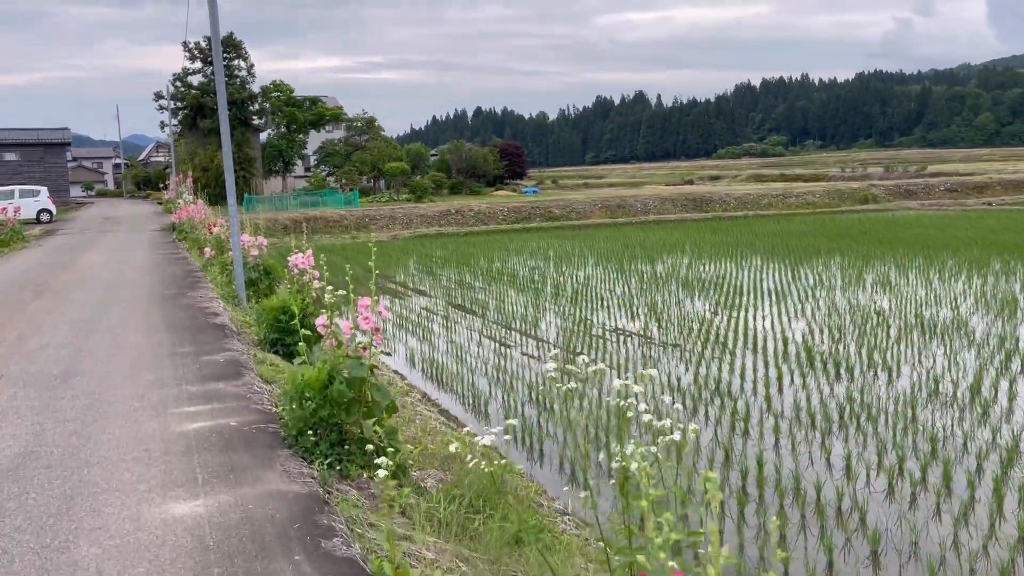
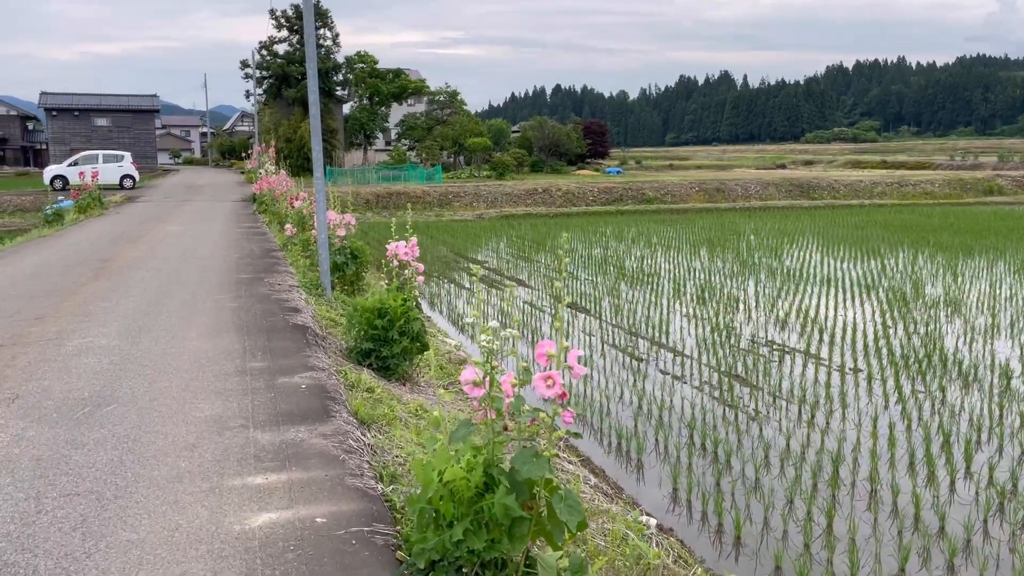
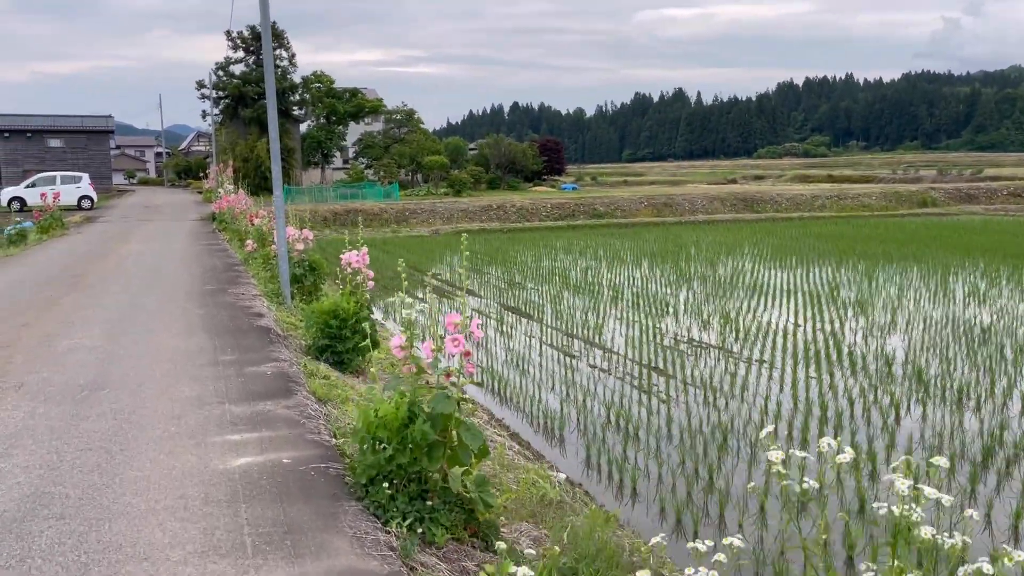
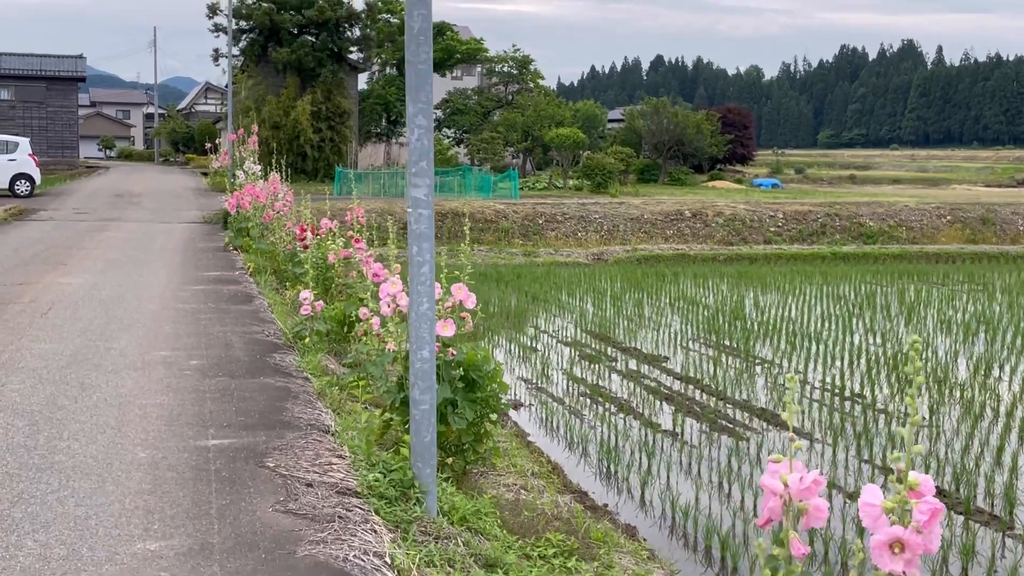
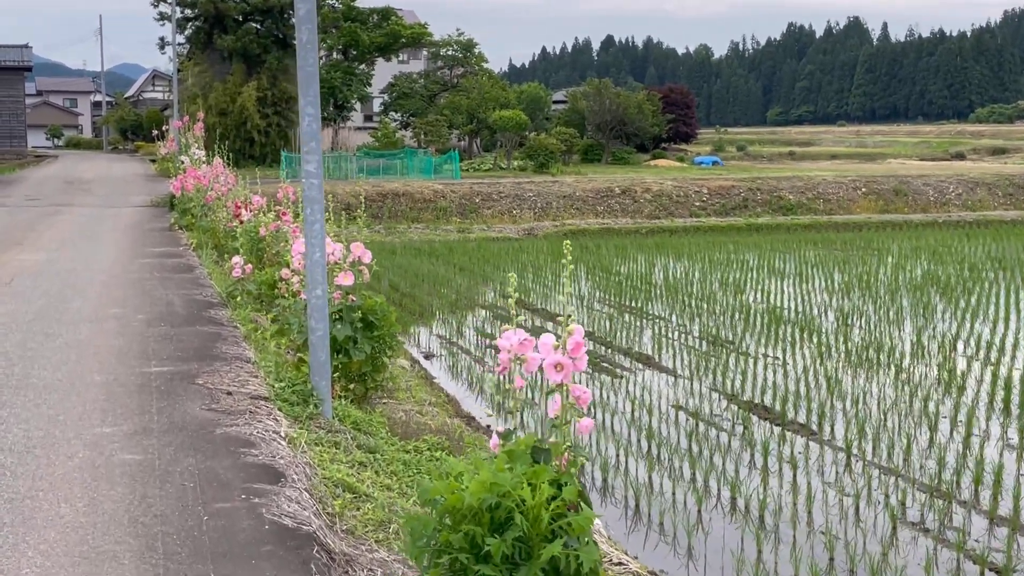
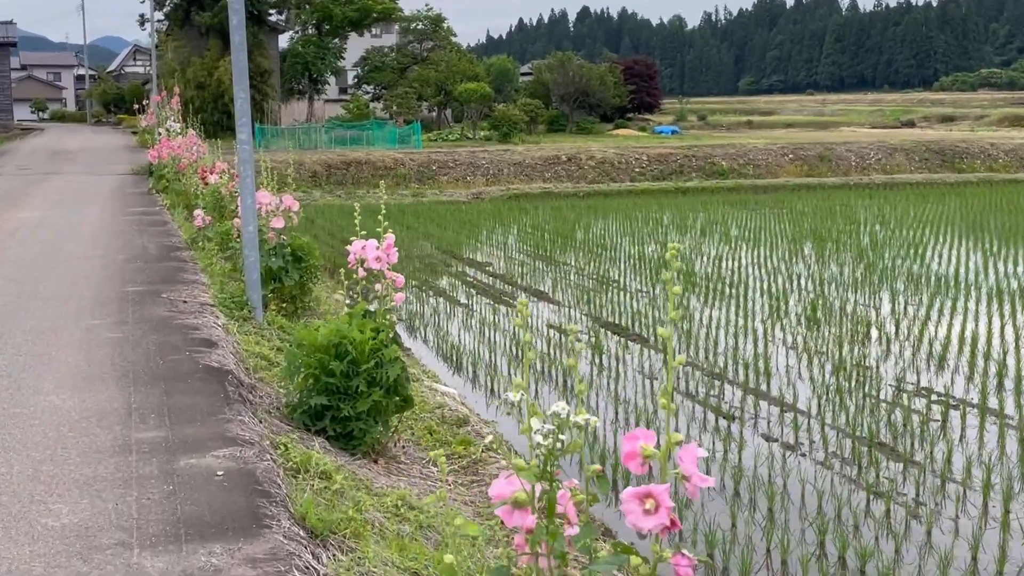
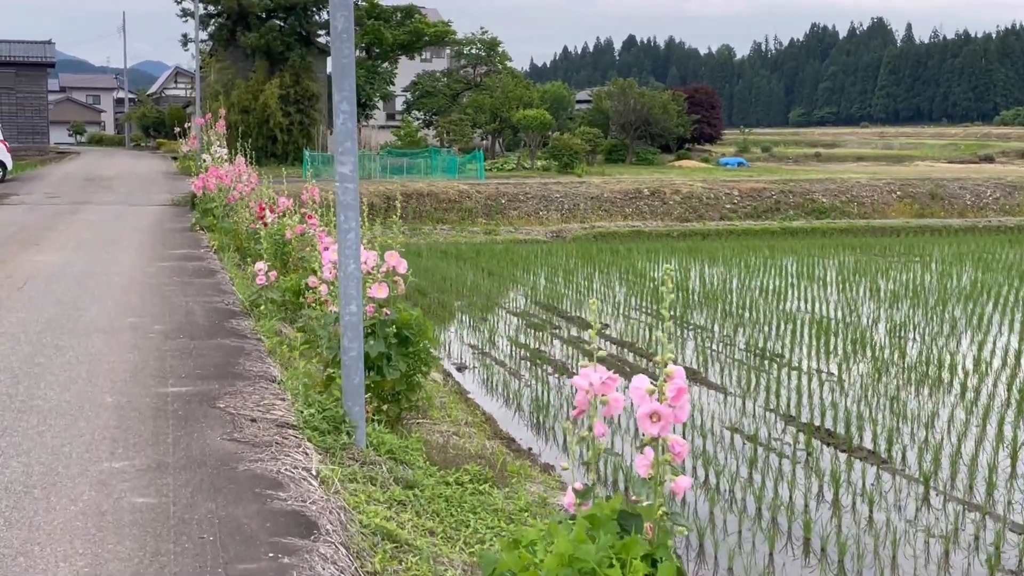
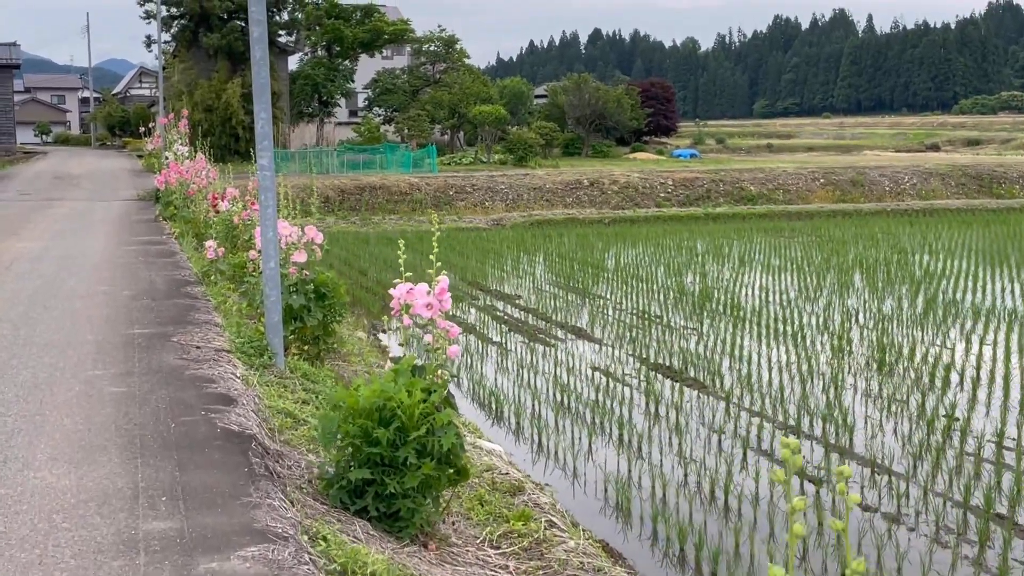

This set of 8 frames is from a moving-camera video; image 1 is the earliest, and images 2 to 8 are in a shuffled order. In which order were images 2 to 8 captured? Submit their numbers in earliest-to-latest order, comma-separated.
3, 2, 6, 8, 5, 7, 4
